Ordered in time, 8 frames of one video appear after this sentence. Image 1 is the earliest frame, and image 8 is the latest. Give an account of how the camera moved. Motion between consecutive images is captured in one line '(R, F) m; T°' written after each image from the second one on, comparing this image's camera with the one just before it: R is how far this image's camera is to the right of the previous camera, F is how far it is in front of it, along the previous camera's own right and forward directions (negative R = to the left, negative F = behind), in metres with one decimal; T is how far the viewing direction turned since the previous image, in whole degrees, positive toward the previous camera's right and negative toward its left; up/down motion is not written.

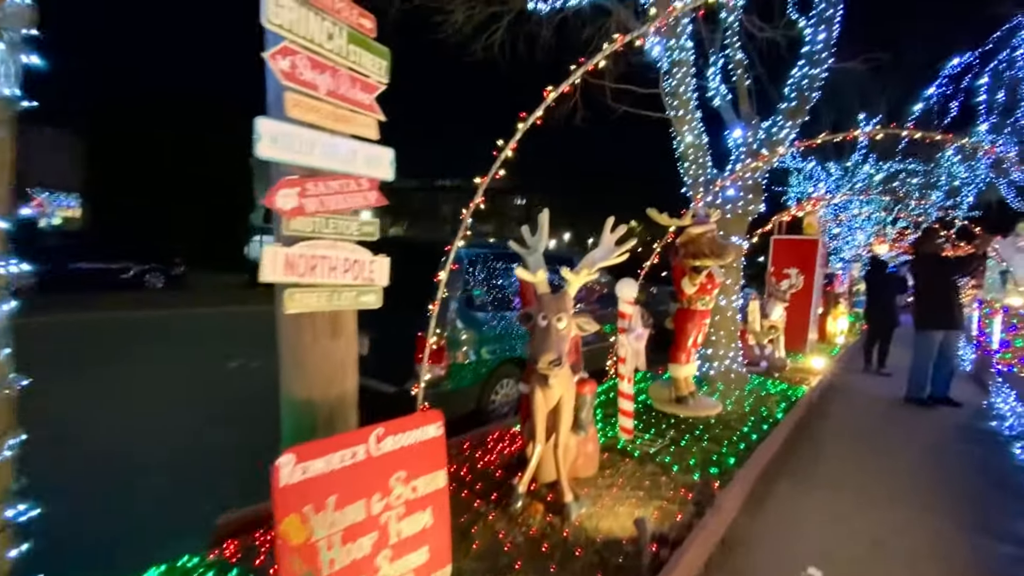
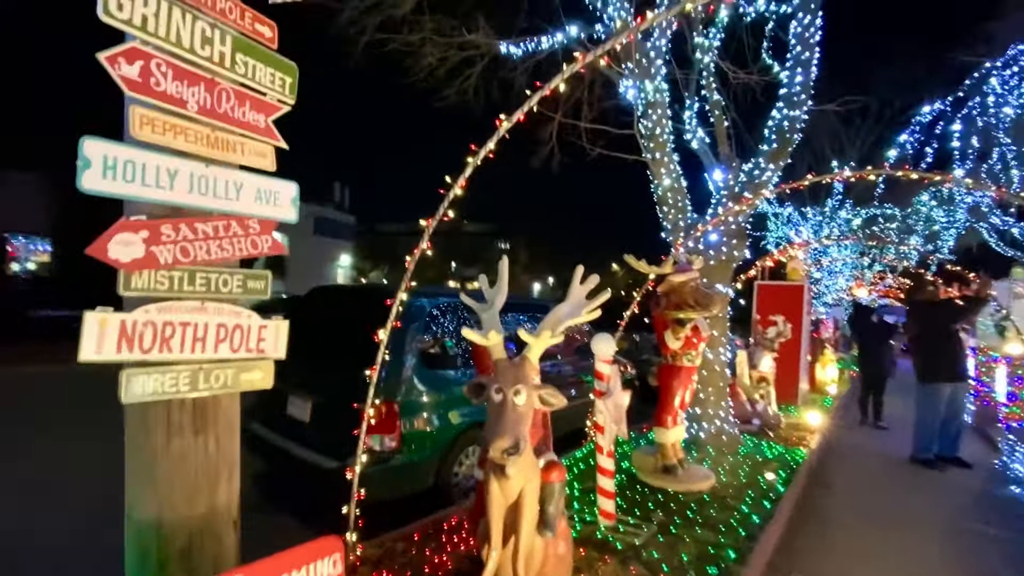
(+0.3, +0.8) m; +2°
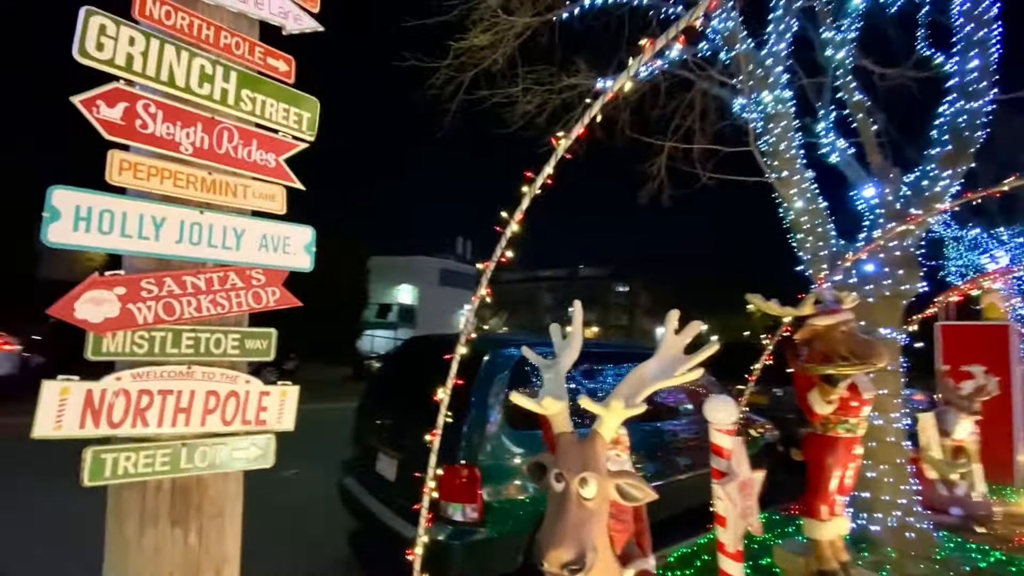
(+0.3, +0.7) m; -14°
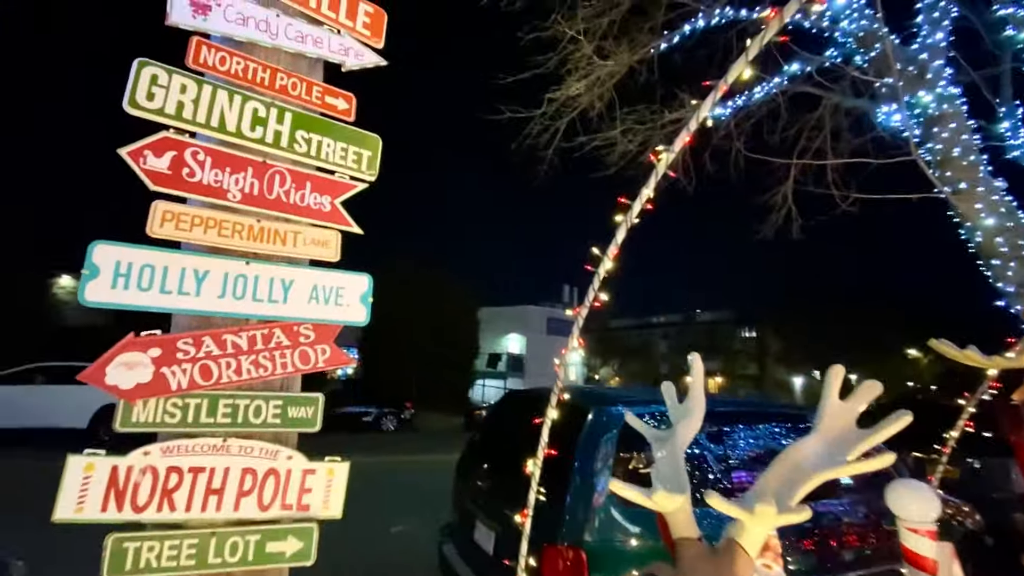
(+0.1, +0.5) m; -13°
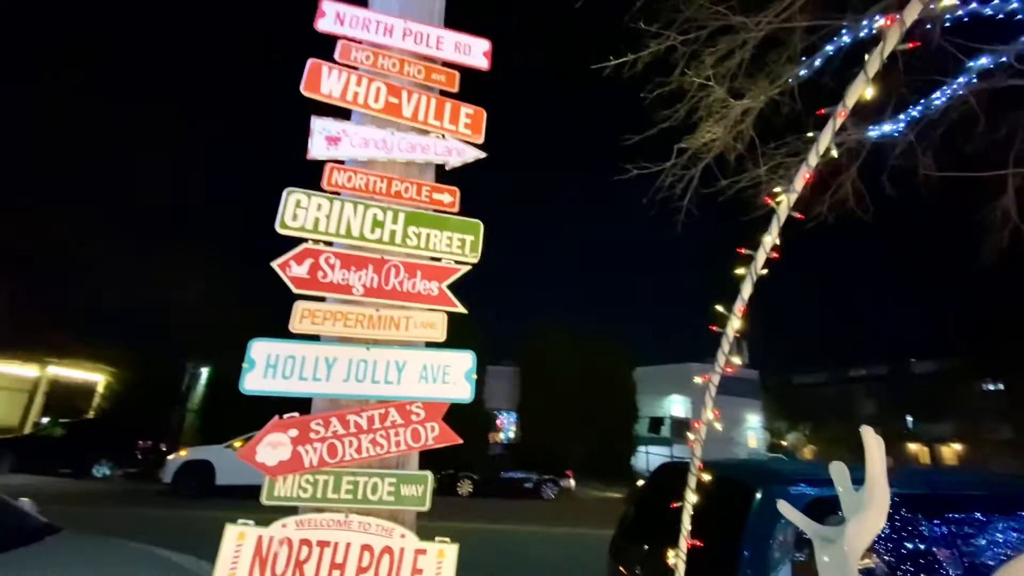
(+0.2, +0.1) m; -18°
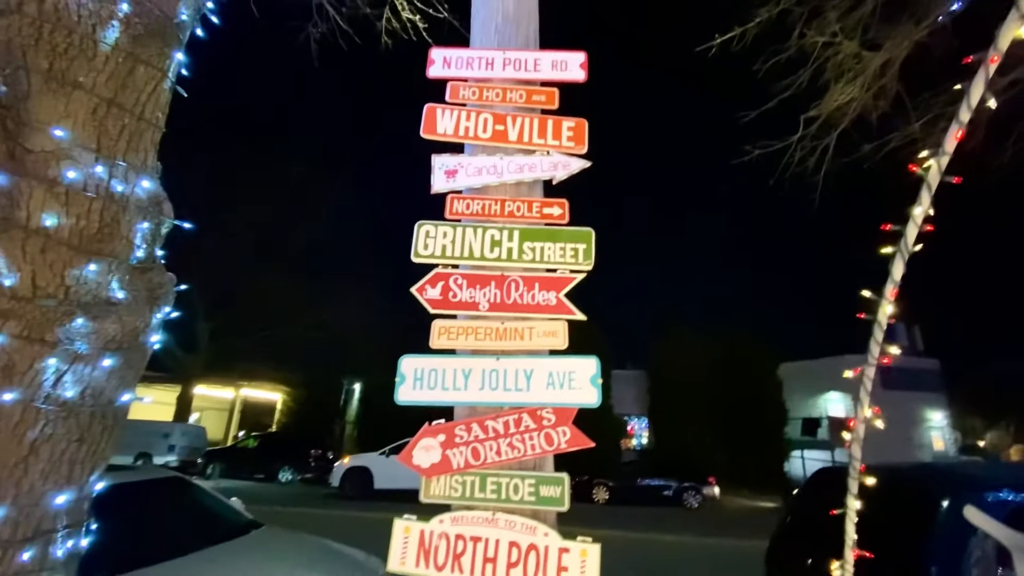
(0.0, -0.1) m; -14°
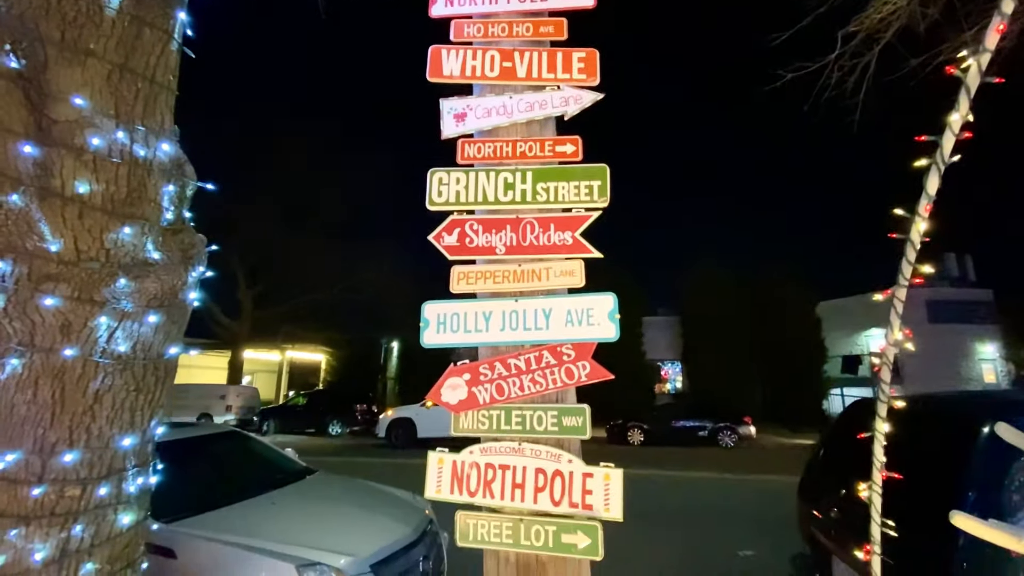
(+0.1, 0.0) m; -4°
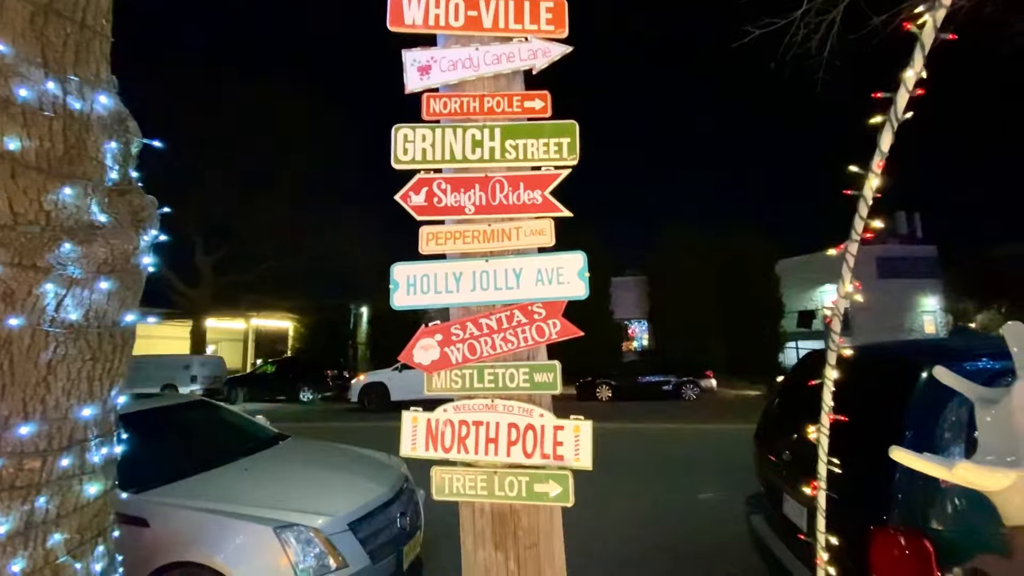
(0.0, 0.0) m; +4°
